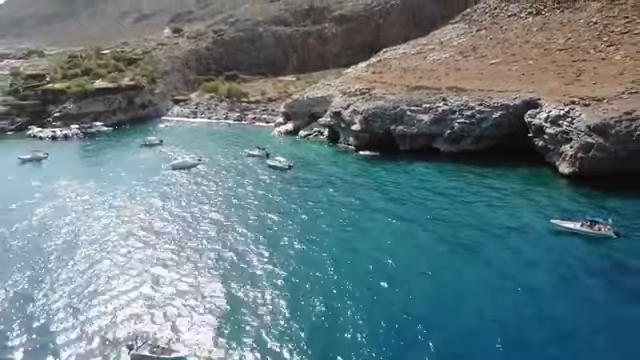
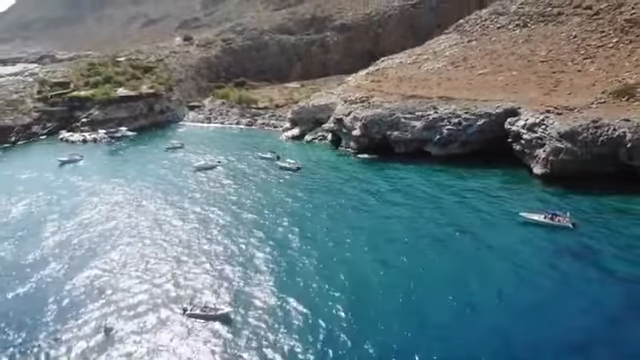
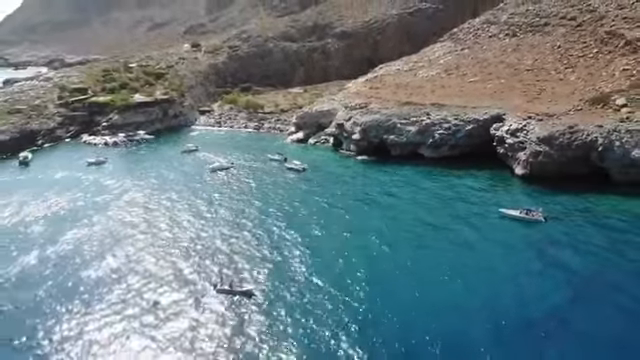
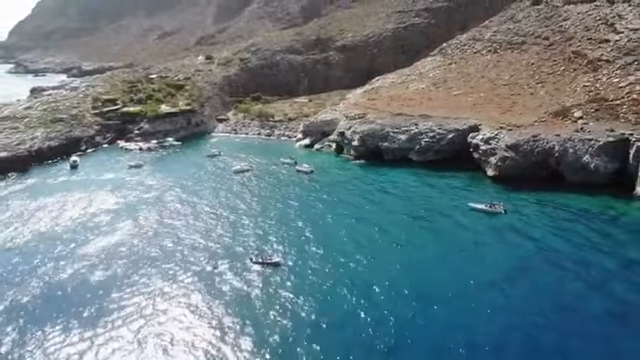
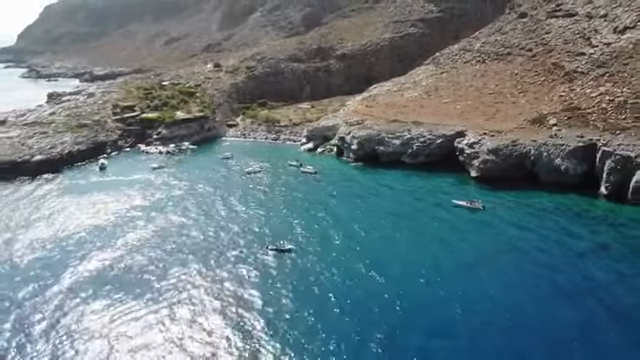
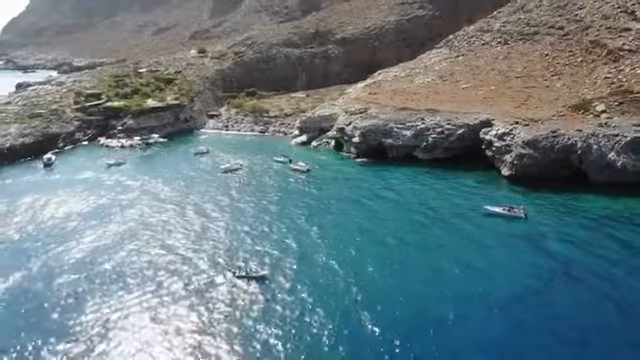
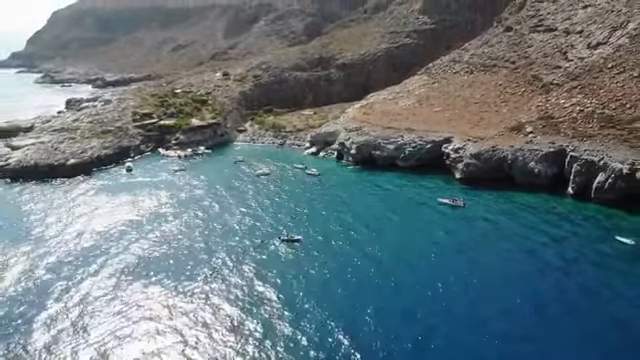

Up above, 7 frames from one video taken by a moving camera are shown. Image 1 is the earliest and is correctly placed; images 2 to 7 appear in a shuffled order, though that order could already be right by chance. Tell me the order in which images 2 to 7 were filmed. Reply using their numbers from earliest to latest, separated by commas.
2, 3, 6, 4, 5, 7
